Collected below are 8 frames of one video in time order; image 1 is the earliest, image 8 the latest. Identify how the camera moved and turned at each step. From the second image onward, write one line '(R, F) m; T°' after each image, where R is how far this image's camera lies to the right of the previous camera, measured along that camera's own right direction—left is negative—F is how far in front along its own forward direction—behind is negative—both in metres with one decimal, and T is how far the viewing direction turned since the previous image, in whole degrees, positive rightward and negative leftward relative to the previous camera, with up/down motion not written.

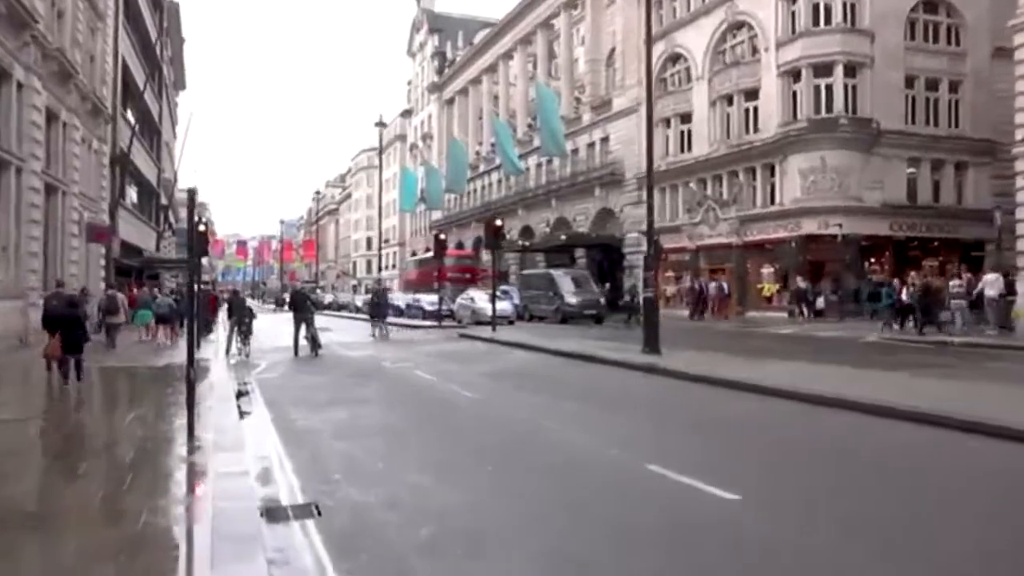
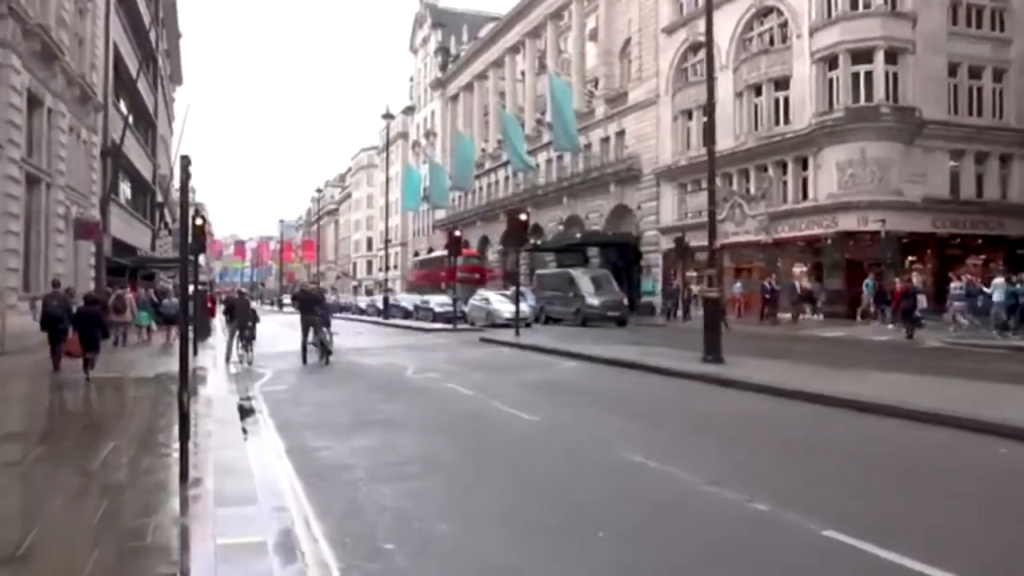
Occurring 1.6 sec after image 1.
(-0.7, +2.2) m; 0°
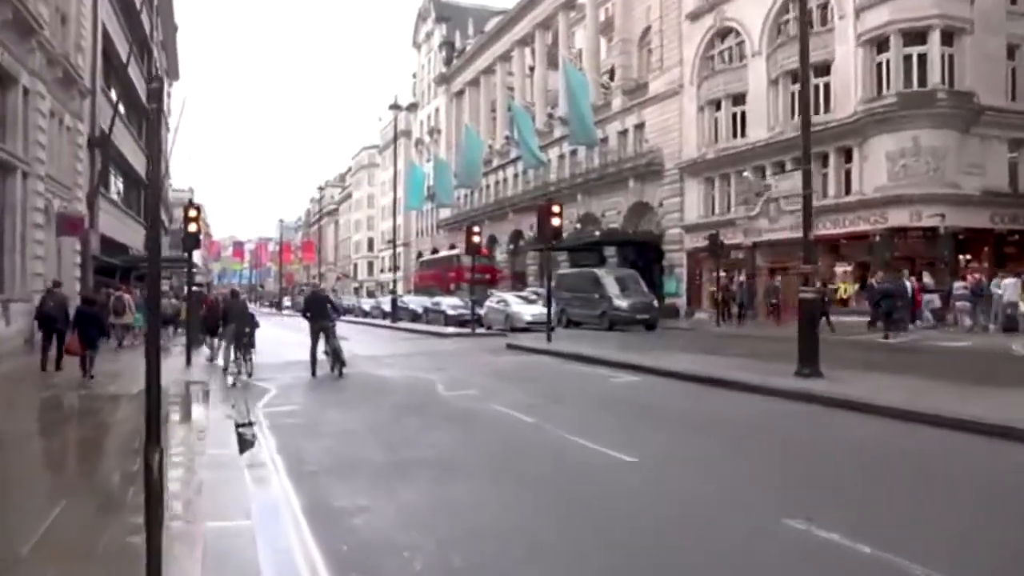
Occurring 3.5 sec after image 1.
(-0.8, +2.6) m; 0°
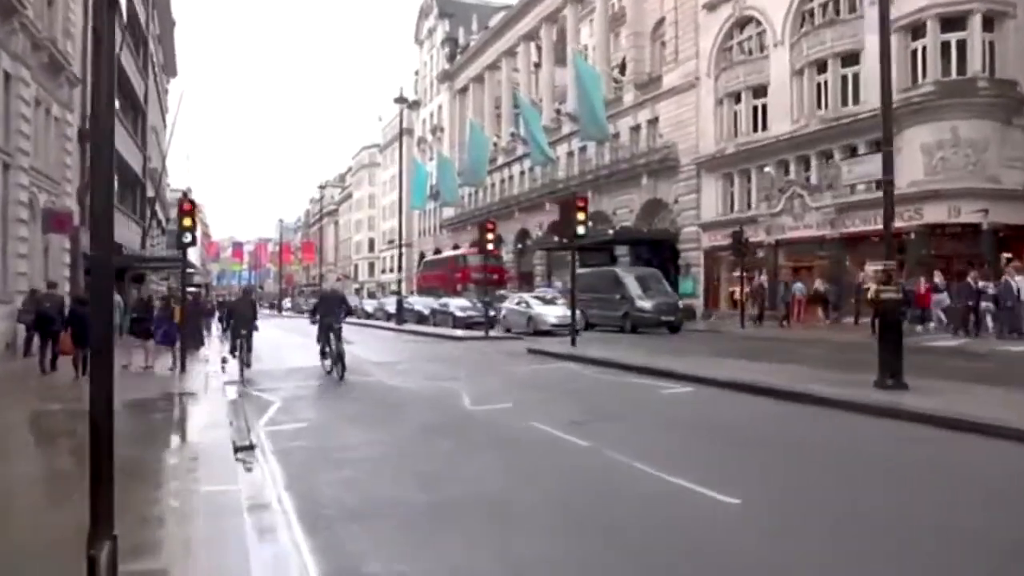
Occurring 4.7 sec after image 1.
(-0.5, +1.6) m; 0°
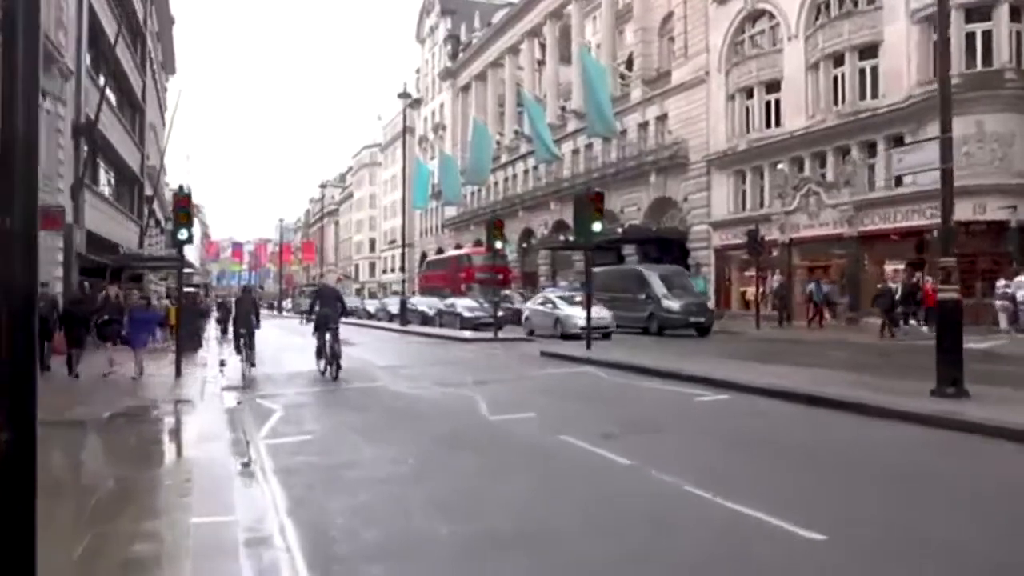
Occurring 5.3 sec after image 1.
(-0.3, +1.0) m; 0°
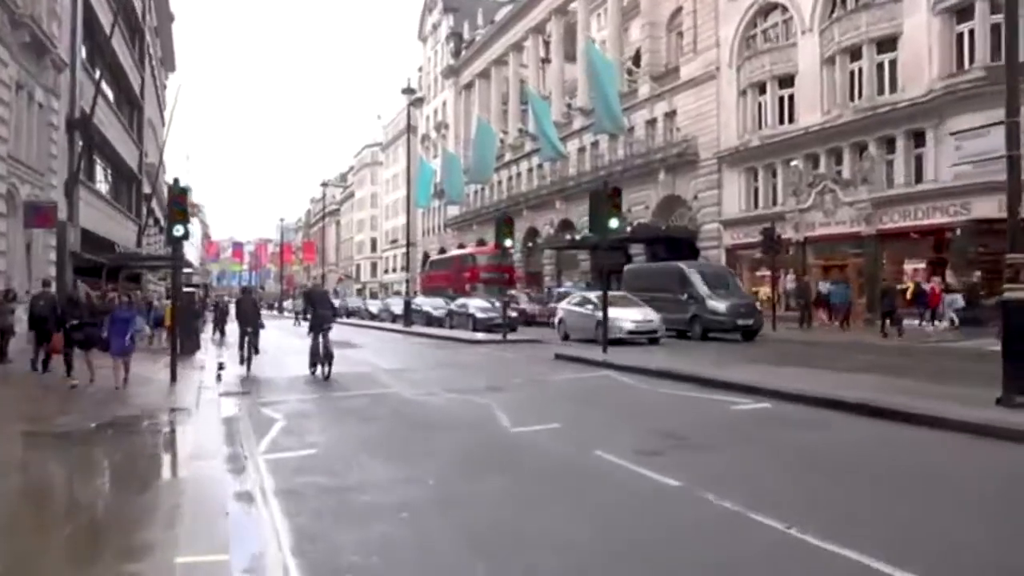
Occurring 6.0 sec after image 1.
(-0.2, +0.9) m; 0°
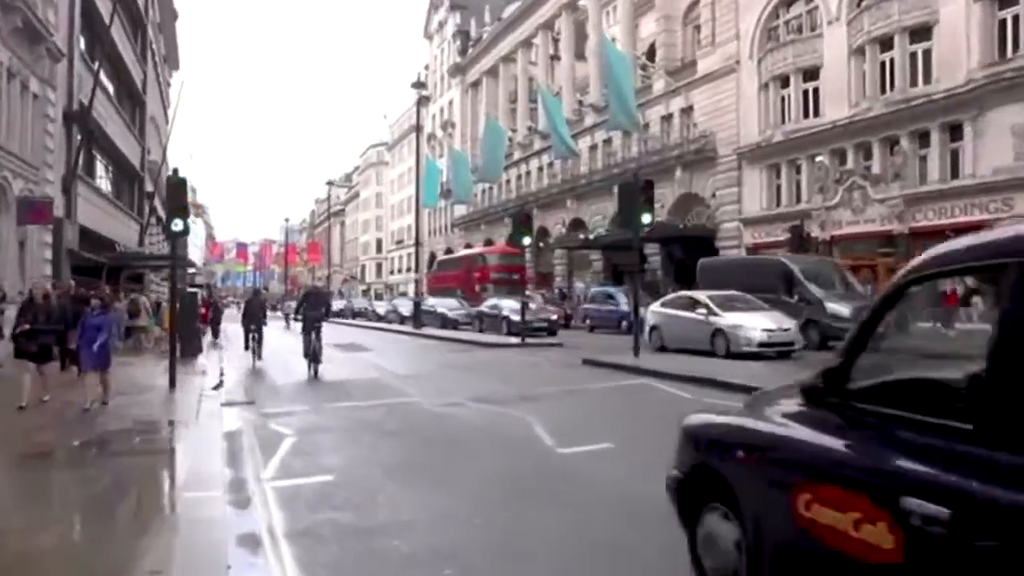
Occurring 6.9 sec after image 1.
(-0.4, +1.3) m; 0°
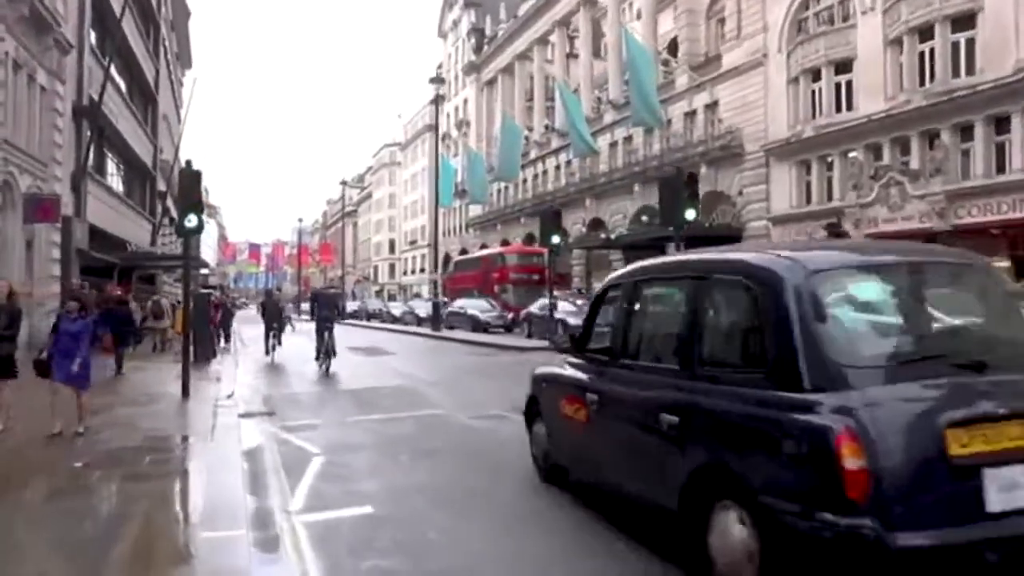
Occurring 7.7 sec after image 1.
(-0.4, +1.1) m; -1°
